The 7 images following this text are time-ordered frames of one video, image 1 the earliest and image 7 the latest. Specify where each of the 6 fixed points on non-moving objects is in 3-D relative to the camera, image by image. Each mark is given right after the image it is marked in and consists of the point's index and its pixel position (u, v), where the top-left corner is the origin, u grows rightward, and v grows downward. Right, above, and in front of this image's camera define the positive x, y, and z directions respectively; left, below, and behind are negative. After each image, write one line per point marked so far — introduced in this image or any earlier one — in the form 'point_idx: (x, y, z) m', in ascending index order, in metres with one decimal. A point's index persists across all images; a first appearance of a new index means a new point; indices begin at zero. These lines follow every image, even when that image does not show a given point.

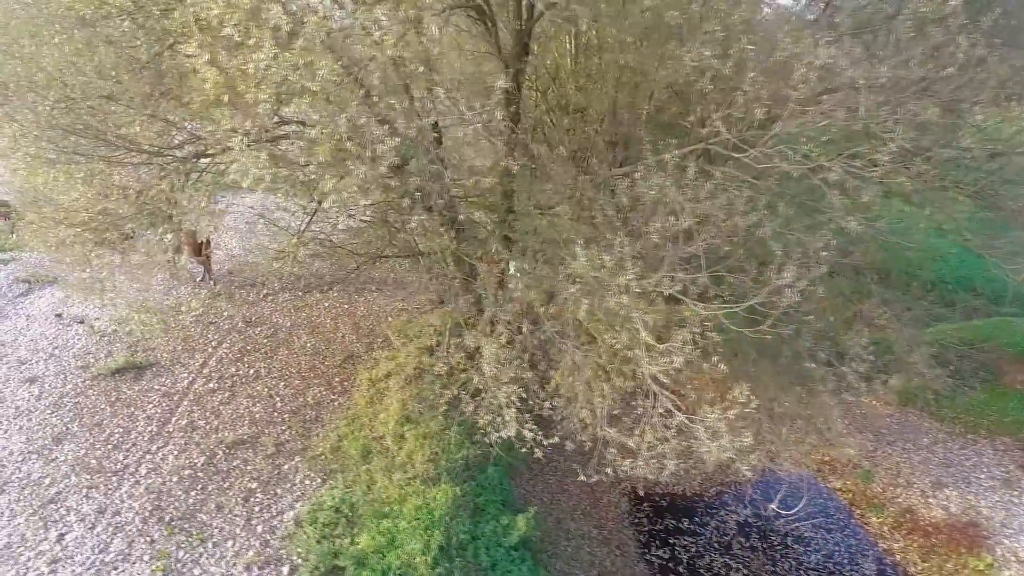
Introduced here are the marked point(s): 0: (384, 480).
0: (-1.7, -2.6, +8.3) m
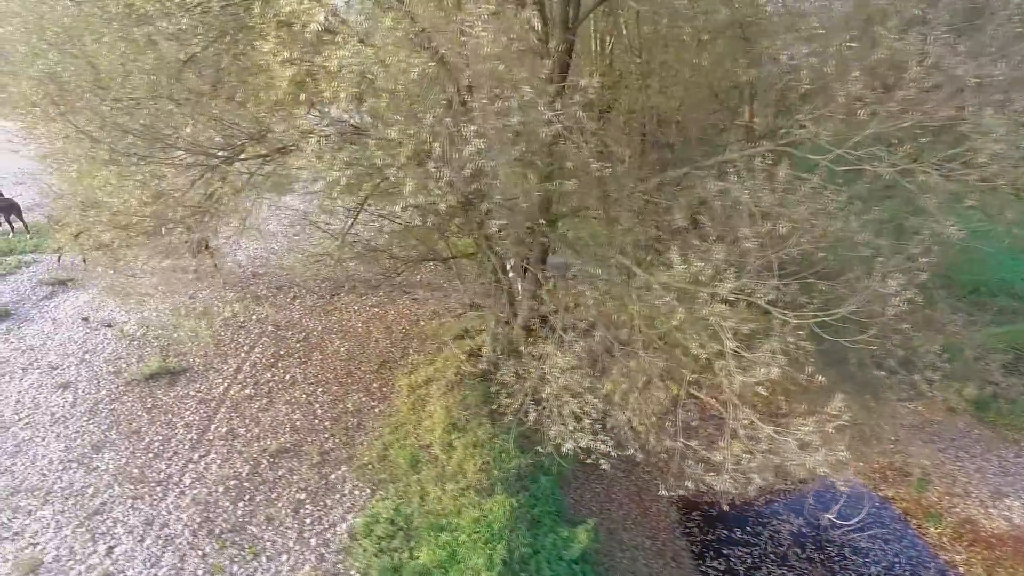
0: (-1.0, -2.7, +8.1) m
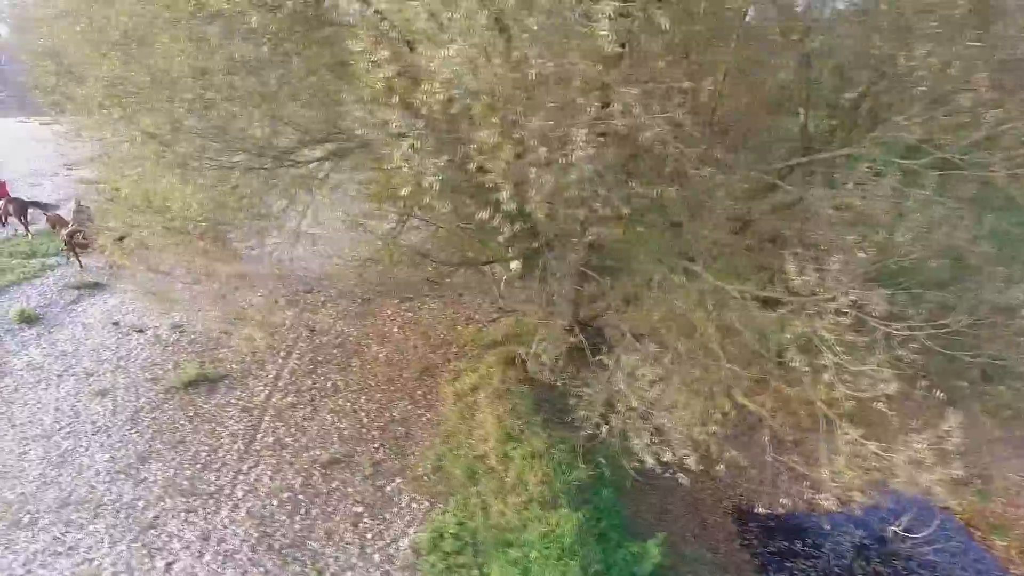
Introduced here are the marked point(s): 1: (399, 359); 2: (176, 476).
0: (-0.2, -2.8, +7.9) m
1: (-2.2, -1.4, +11.9) m
2: (-4.7, -2.7, +8.6) m
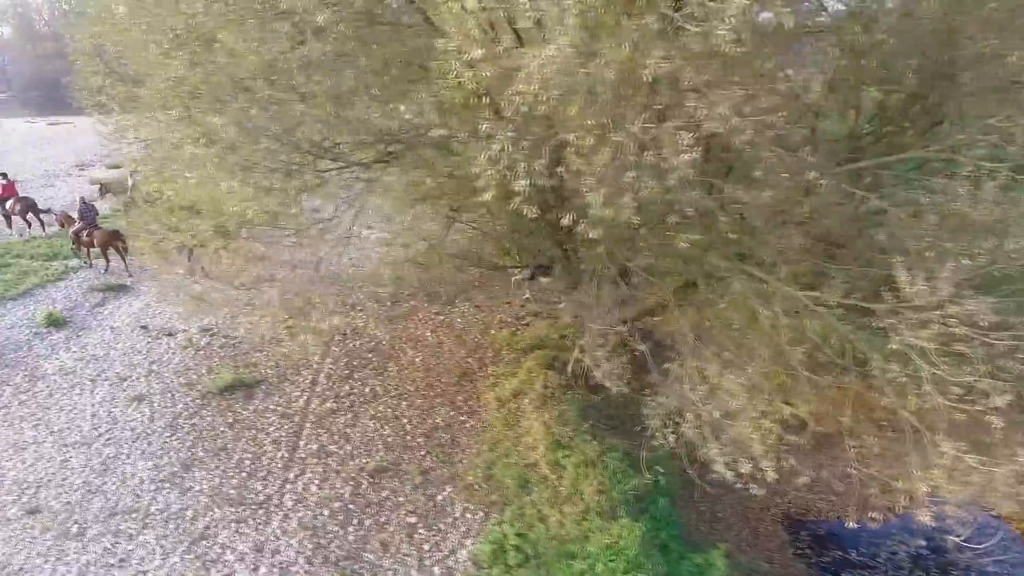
0: (+0.6, -2.9, +7.7) m
1: (-1.5, -1.5, +11.7) m
2: (-4.0, -2.7, +8.4) m
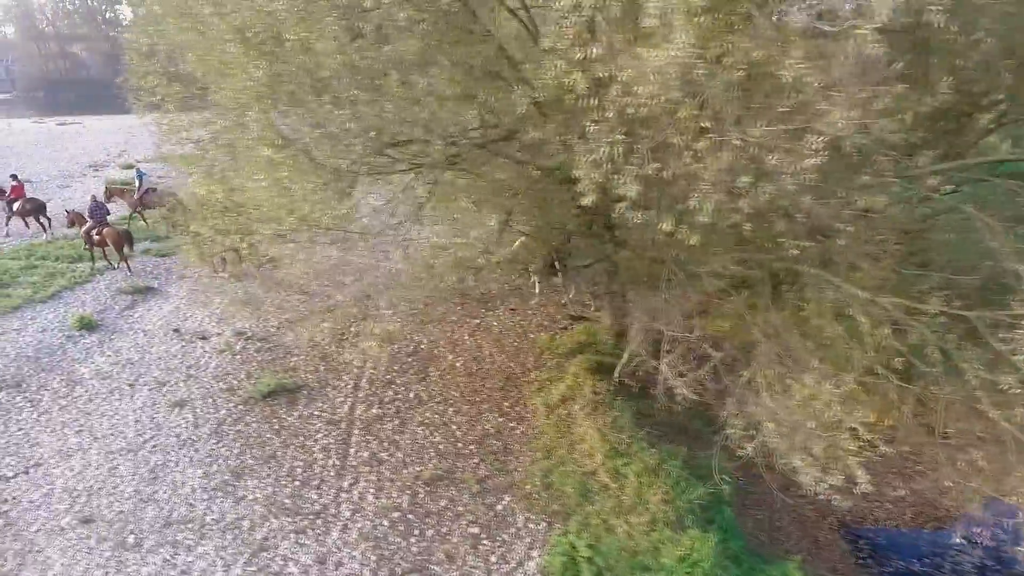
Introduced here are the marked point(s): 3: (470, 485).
0: (+1.4, -2.9, +7.5) m
1: (-0.7, -1.5, +11.5) m
2: (-3.2, -2.8, +8.3) m
3: (-0.6, -2.7, +8.4) m
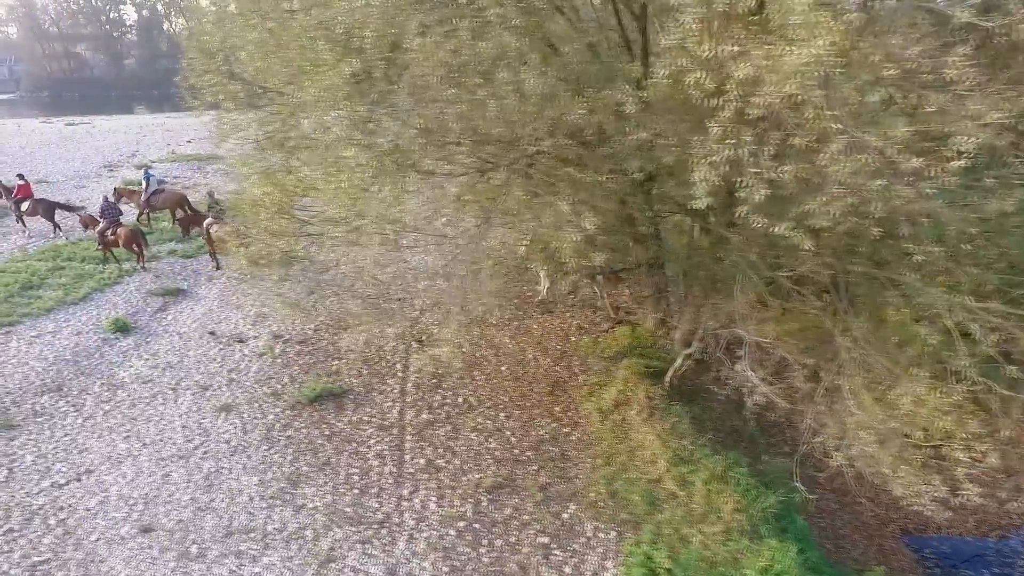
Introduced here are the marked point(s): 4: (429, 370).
0: (+2.2, -3.0, +7.3) m
1: (+0.2, -1.6, +11.4) m
2: (-2.3, -2.8, +8.1) m
3: (+0.3, -2.8, +8.2) m
4: (-1.6, -1.5, +11.5) m
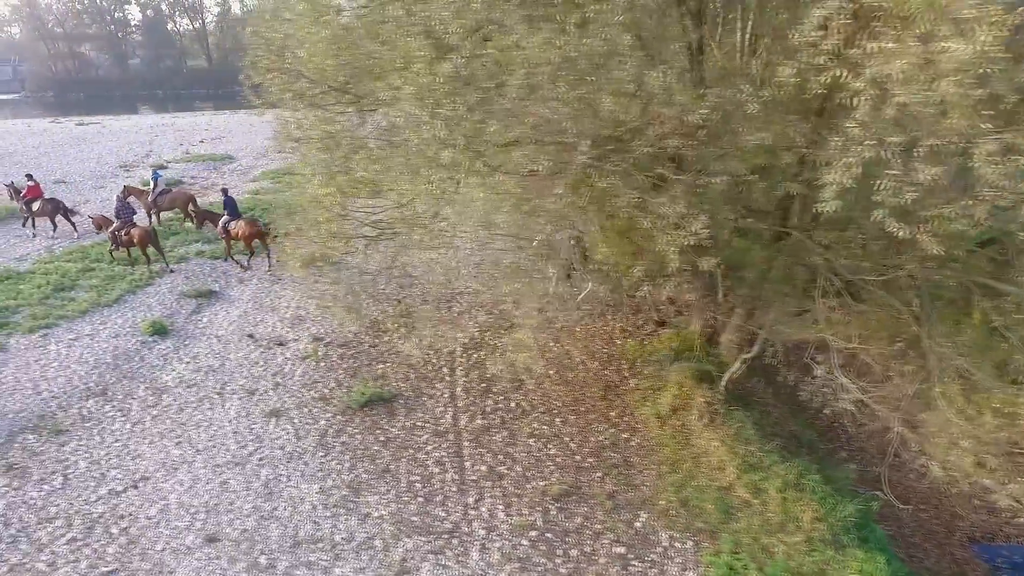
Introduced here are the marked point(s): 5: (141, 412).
0: (+3.1, -3.0, +7.2) m
1: (+1.1, -1.6, +11.2) m
2: (-1.4, -2.9, +7.9) m
3: (+1.2, -2.8, +8.0) m
4: (-0.7, -1.6, +11.3) m
5: (-6.2, -2.1, +10.1) m
